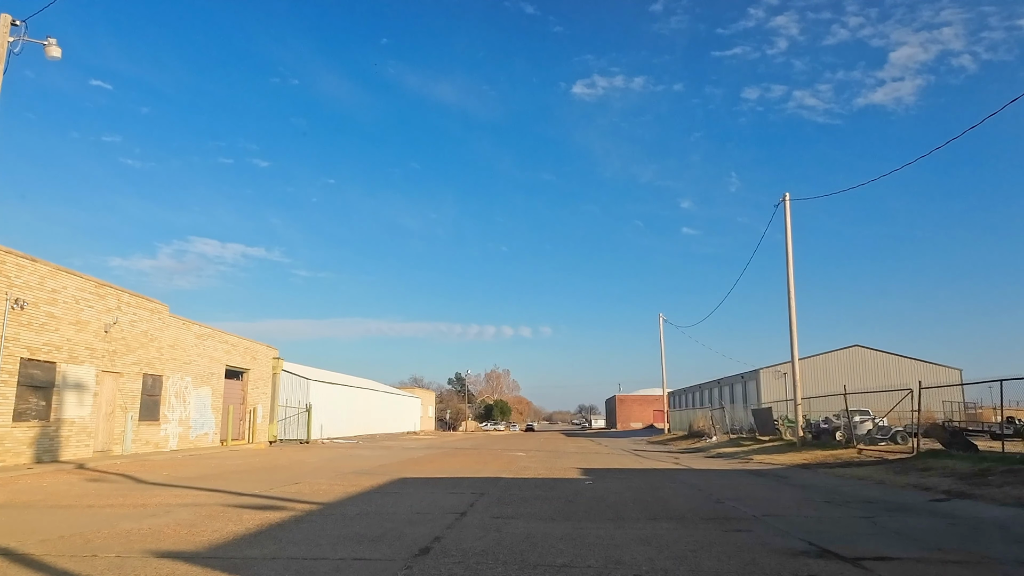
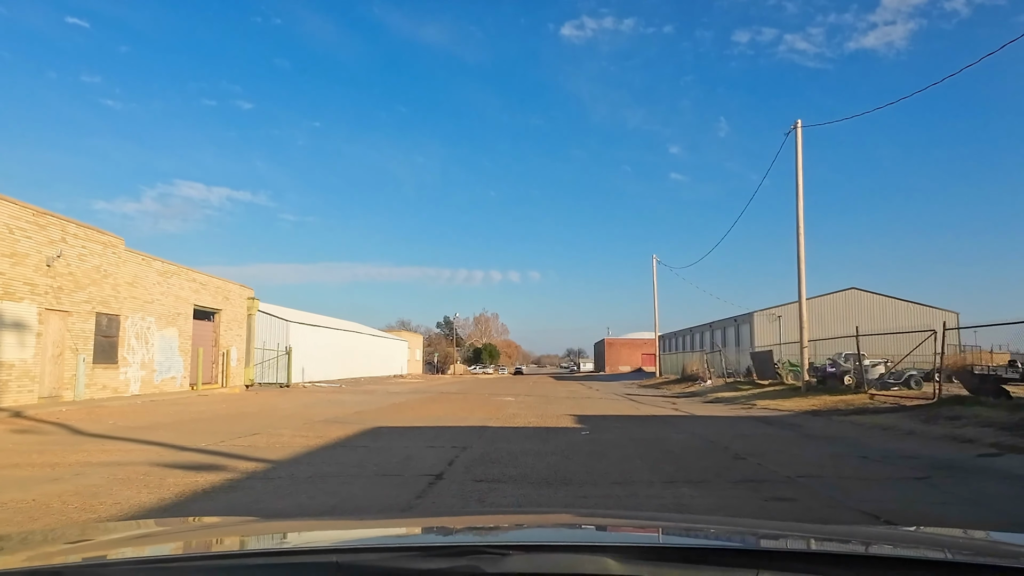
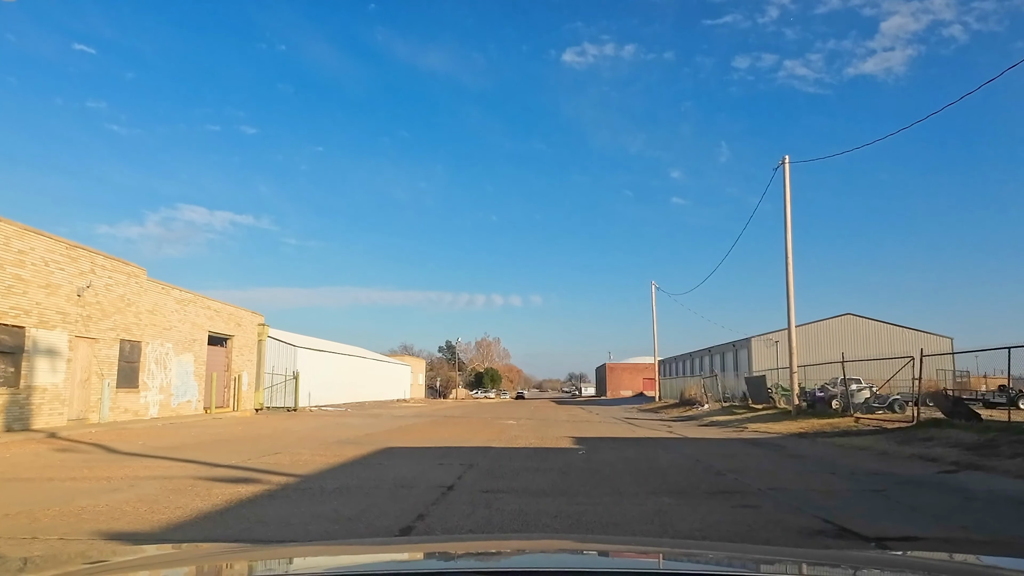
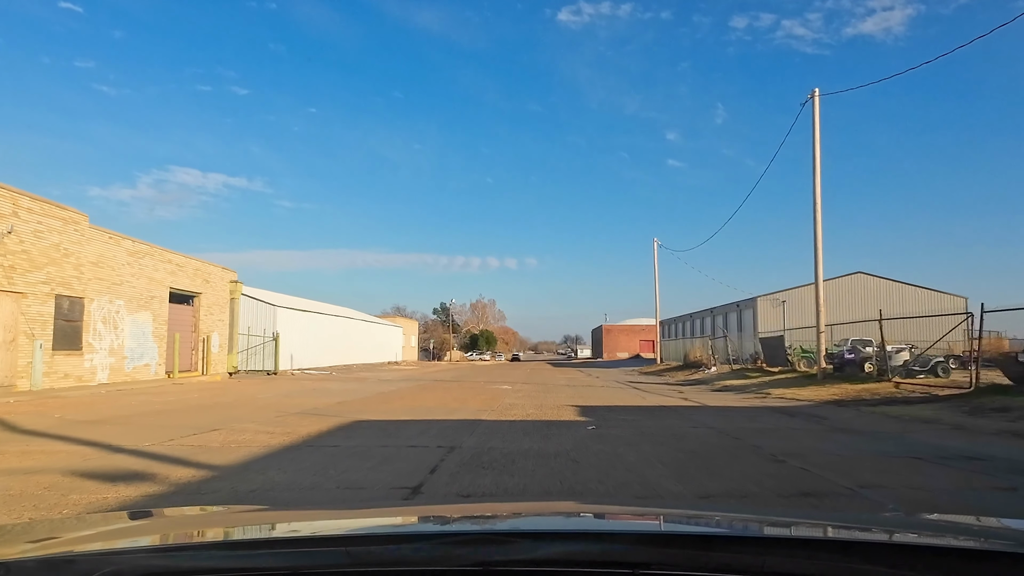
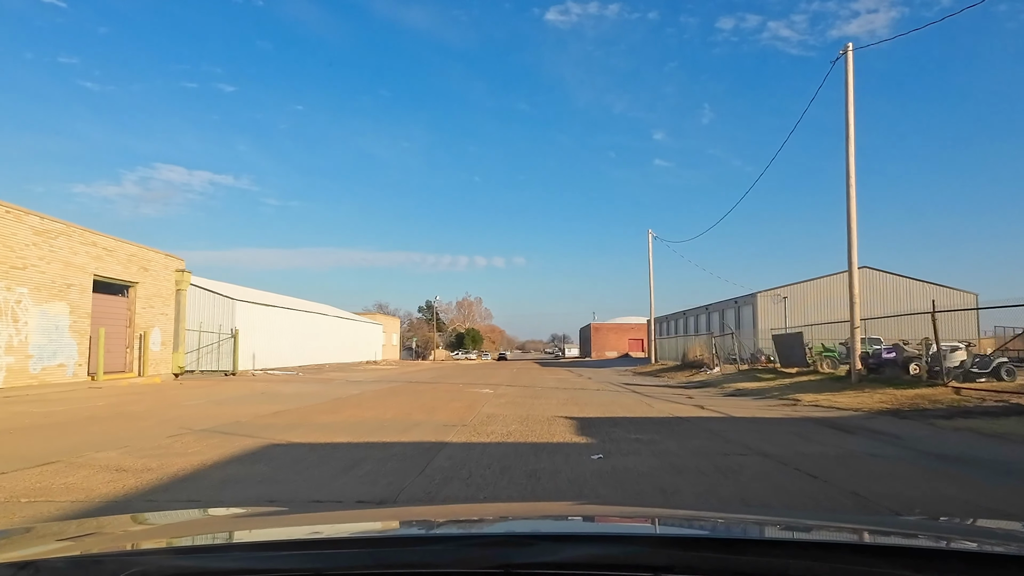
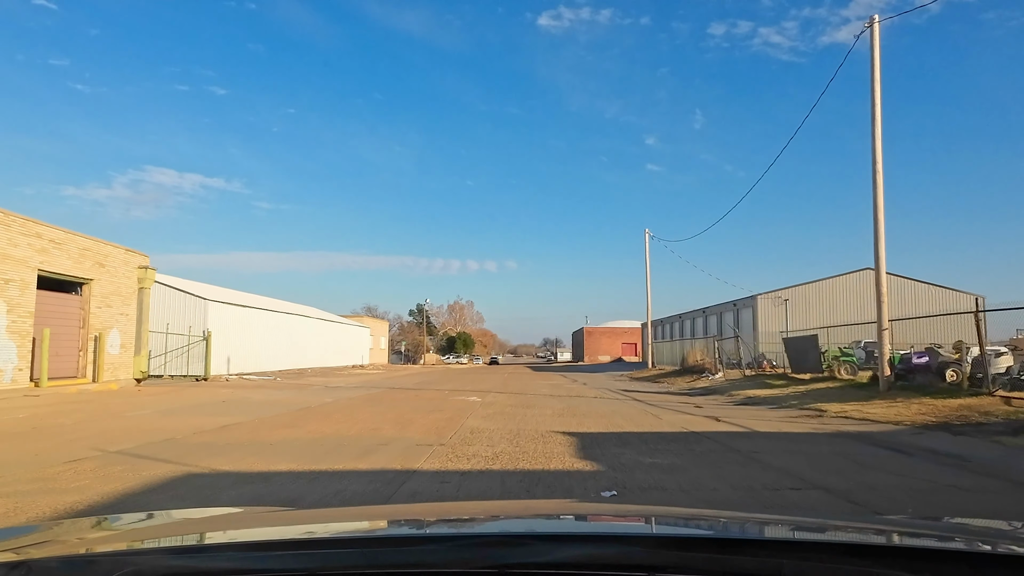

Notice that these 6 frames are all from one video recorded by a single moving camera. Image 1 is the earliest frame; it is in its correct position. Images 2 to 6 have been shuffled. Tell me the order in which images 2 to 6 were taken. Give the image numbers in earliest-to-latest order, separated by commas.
3, 2, 4, 5, 6
